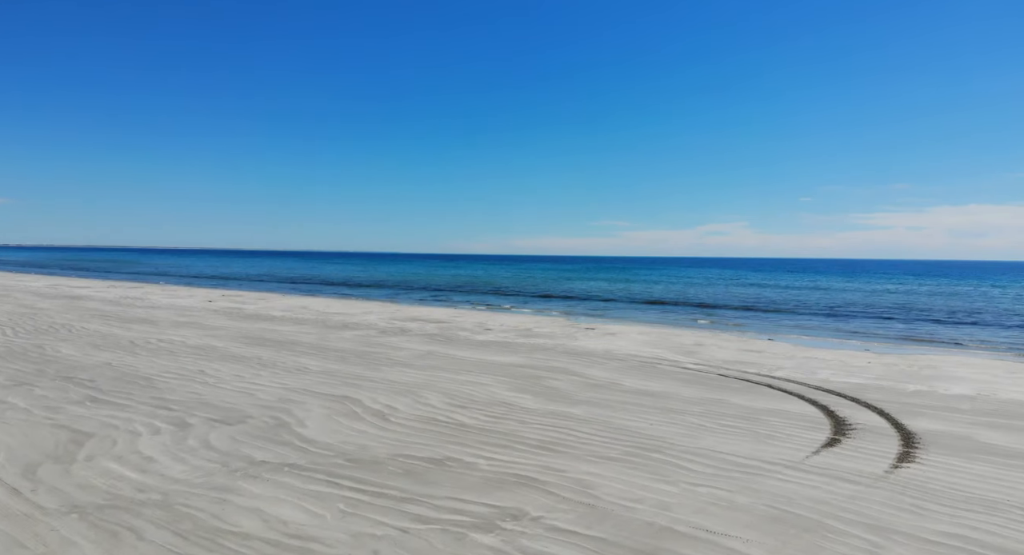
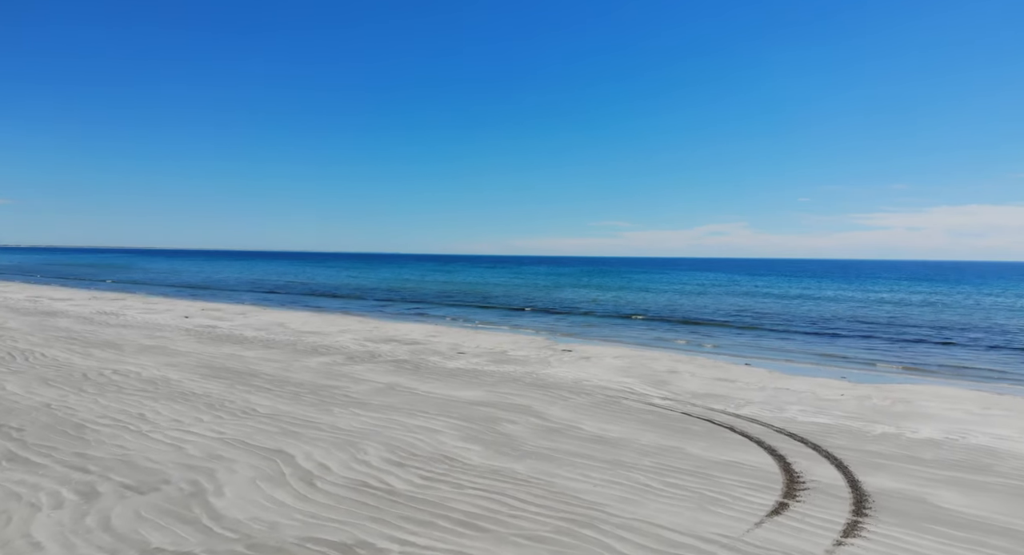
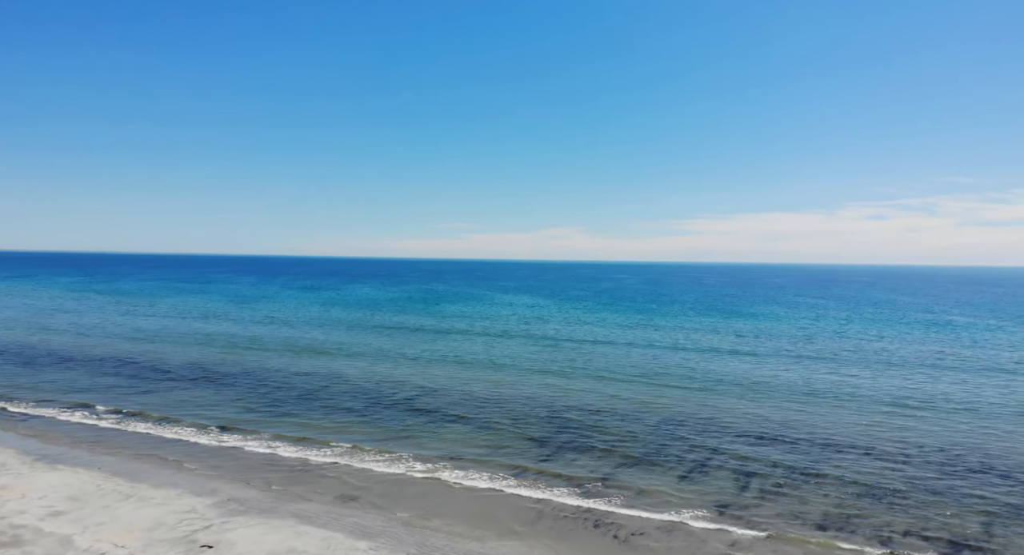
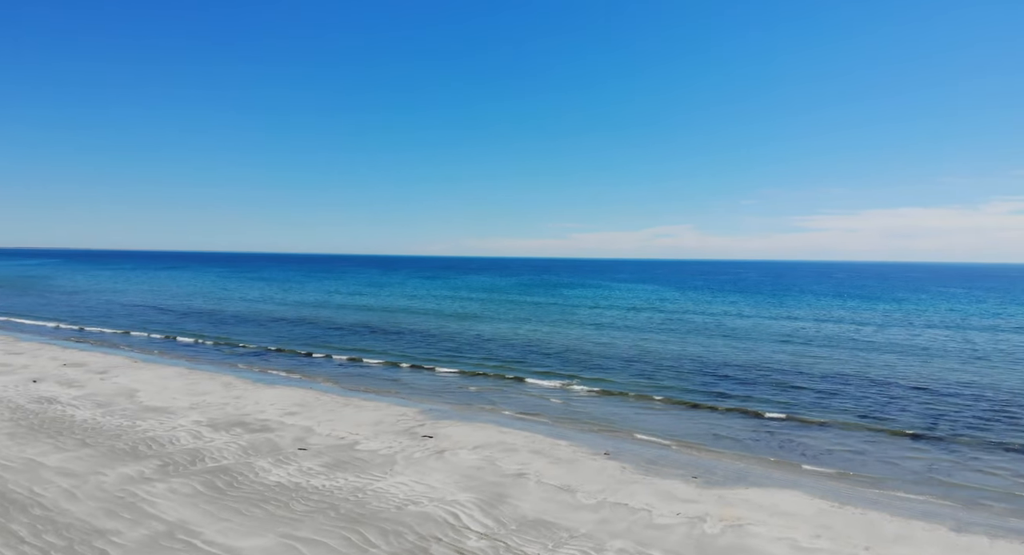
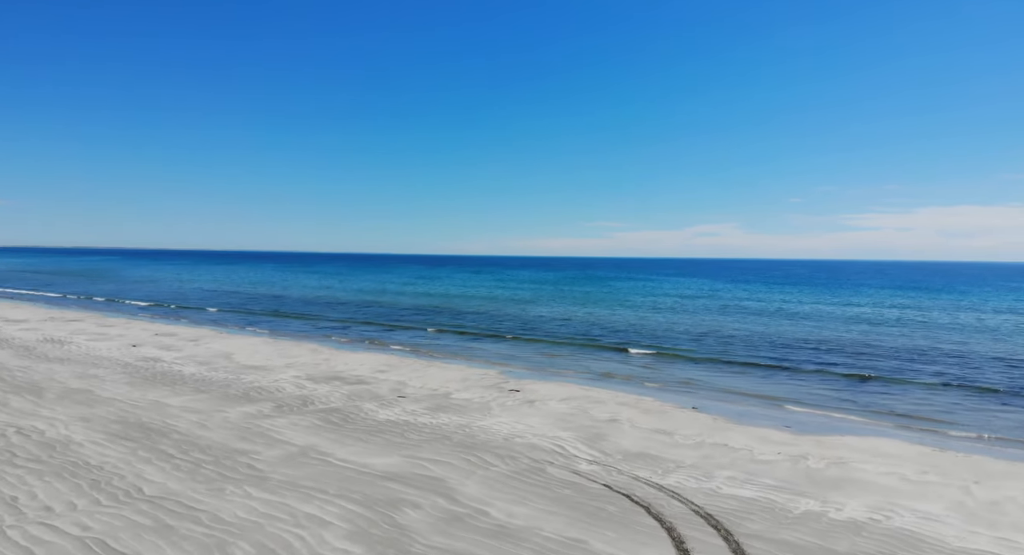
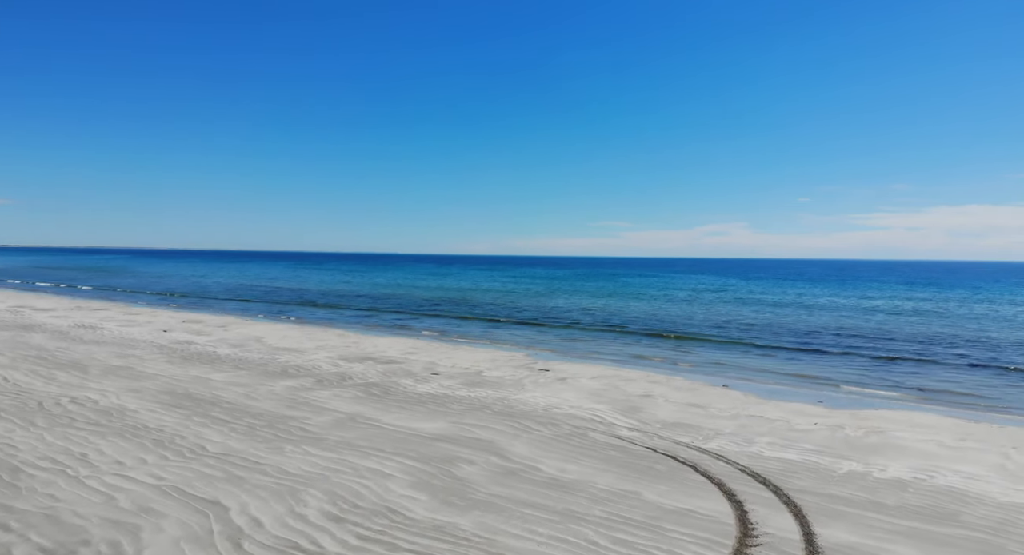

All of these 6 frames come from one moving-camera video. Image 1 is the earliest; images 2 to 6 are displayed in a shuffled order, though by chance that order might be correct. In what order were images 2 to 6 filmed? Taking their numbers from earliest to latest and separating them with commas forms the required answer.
2, 6, 5, 4, 3
